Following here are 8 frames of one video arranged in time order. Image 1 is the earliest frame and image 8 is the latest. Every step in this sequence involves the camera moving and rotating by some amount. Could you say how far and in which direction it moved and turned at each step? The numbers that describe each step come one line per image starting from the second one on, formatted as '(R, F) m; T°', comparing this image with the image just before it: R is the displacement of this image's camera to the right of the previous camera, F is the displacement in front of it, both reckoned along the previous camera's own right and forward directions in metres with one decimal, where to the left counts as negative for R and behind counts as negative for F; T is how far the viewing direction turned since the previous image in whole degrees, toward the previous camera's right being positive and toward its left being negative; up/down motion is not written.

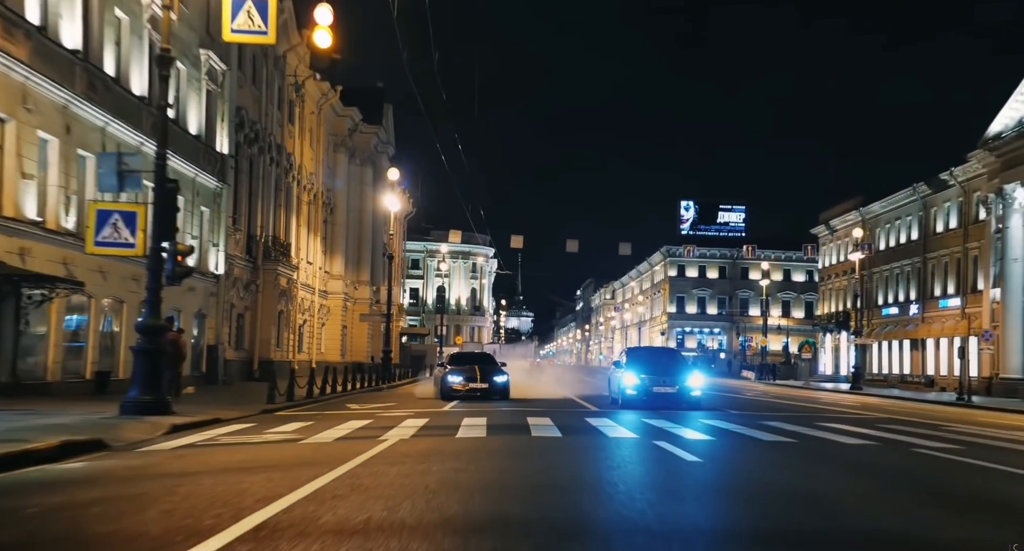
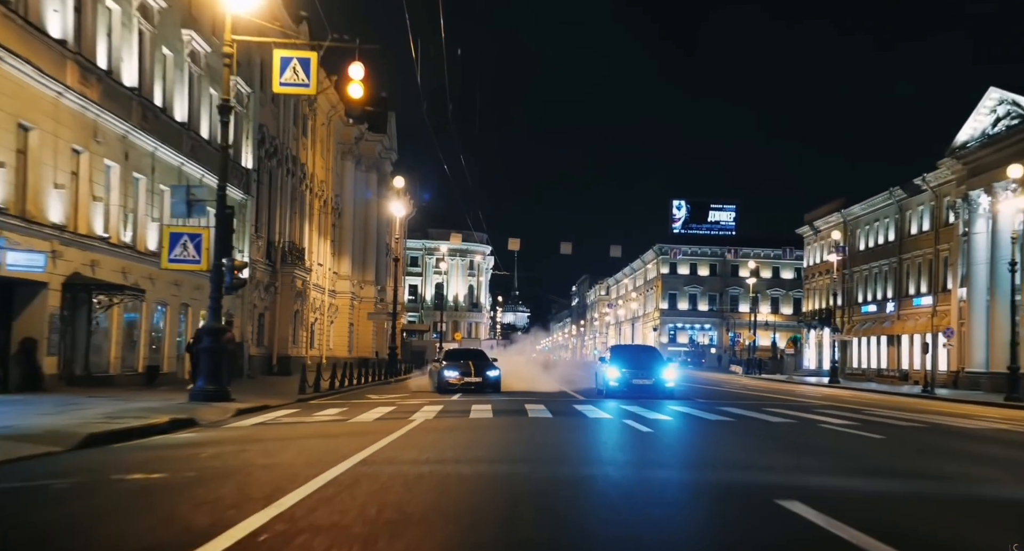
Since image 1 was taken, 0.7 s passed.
(-0.1, -3.5) m; 0°
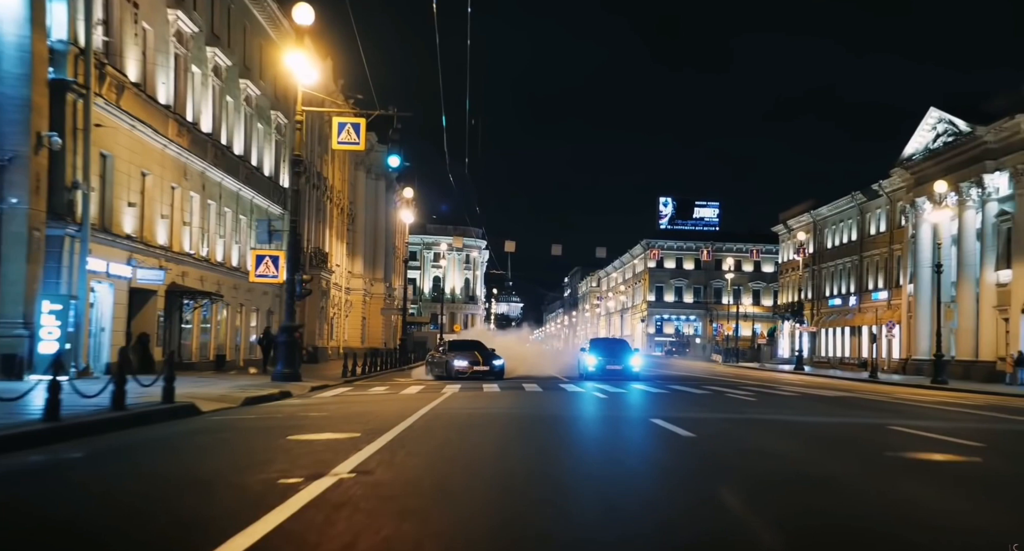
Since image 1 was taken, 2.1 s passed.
(-0.2, -6.6) m; 0°
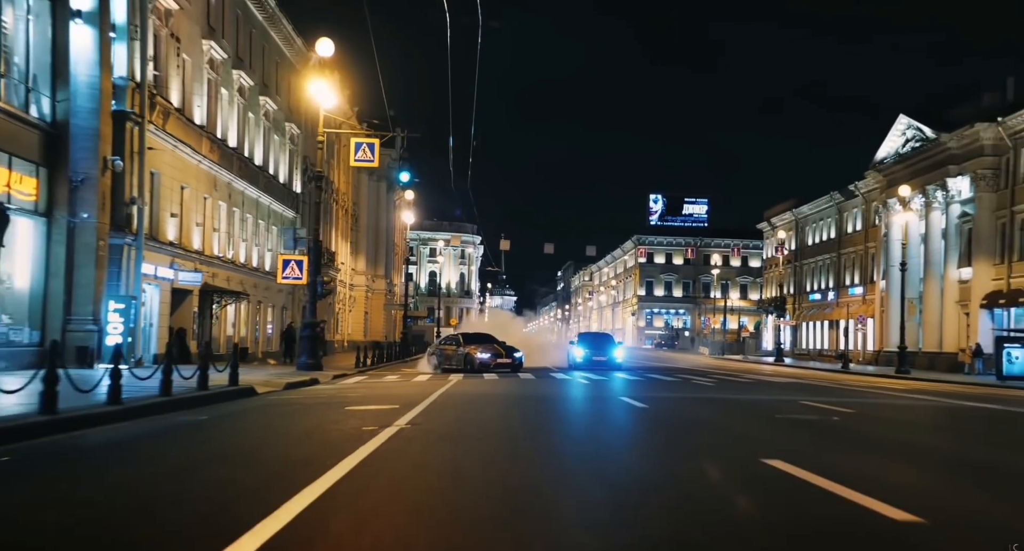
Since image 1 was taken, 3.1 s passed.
(-0.1, -3.6) m; 0°
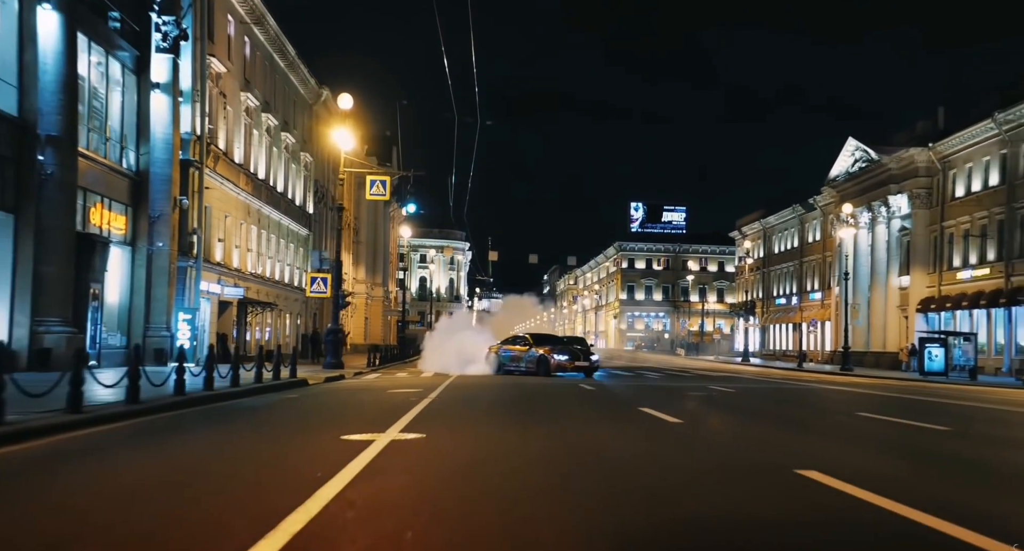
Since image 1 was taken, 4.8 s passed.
(-0.1, -6.2) m; +1°
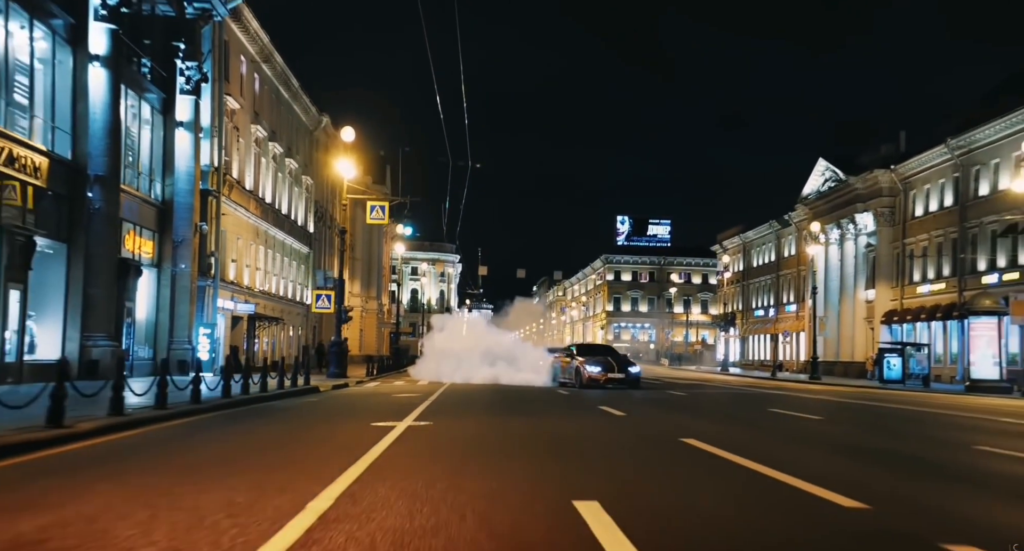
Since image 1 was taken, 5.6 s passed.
(+0.1, -3.5) m; +1°
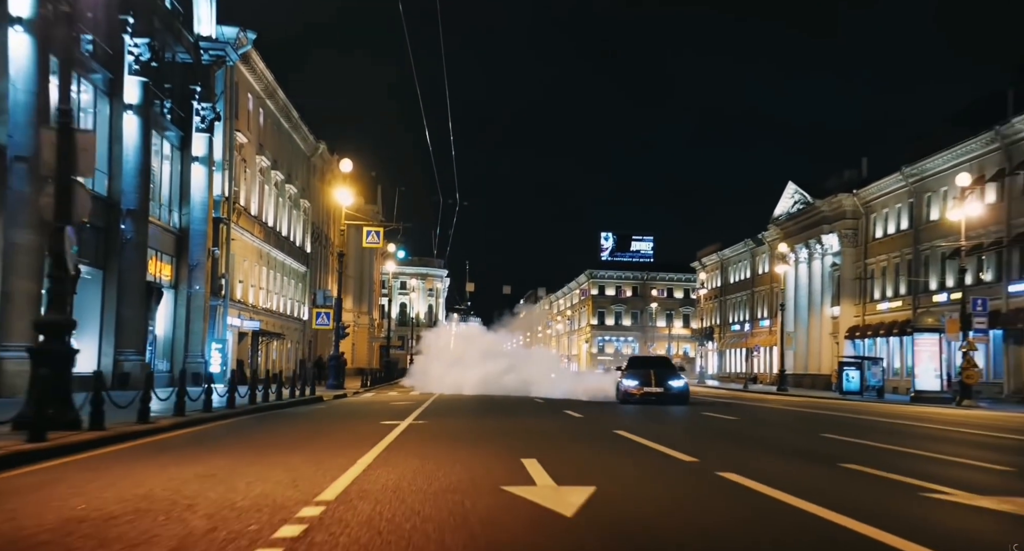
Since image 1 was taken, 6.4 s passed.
(+0.2, -3.6) m; +1°
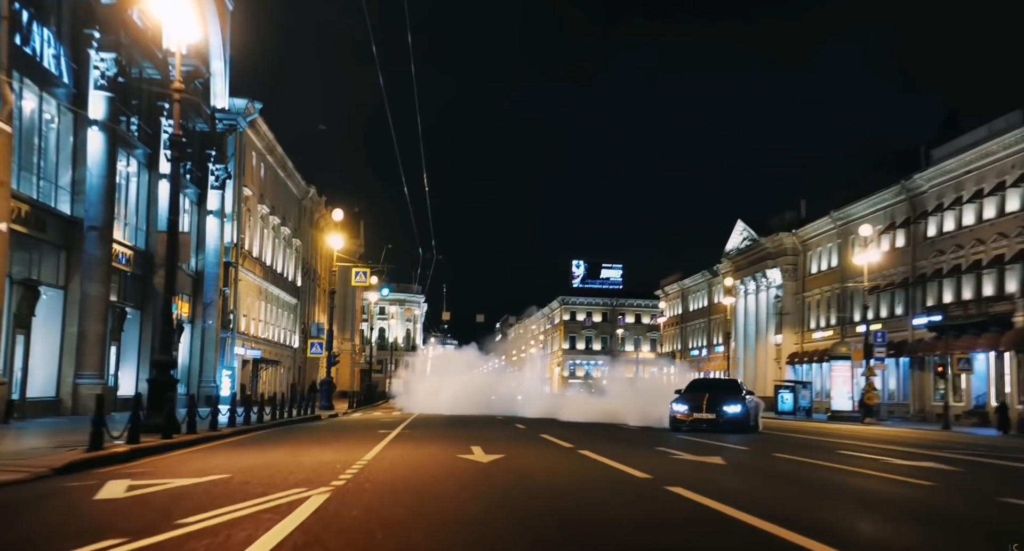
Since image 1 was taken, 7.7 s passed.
(+0.4, -6.5) m; +1°
